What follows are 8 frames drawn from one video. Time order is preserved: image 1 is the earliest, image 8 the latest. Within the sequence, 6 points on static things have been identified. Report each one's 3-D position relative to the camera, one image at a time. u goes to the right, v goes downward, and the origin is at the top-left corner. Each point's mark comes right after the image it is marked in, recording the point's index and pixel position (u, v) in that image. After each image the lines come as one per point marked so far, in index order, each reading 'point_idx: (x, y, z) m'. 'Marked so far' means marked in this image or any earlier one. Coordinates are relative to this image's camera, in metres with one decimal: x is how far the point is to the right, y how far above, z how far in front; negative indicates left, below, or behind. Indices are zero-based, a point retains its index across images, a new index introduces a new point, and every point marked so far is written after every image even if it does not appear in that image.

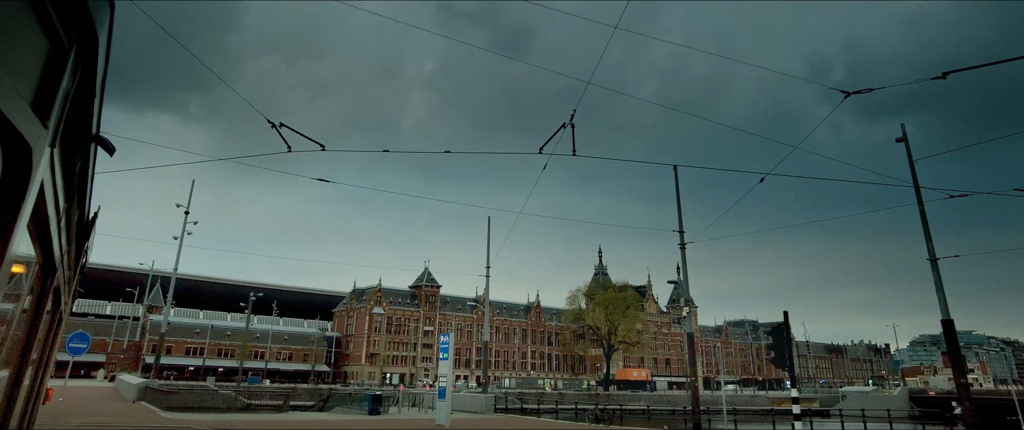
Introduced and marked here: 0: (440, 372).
0: (-1.8, -4.0, +17.3) m
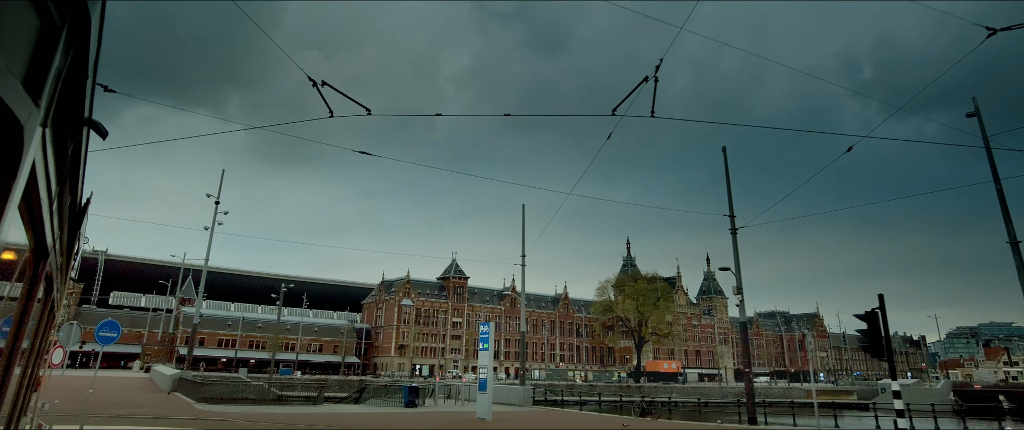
0: (-0.8, -3.7, +16.6) m
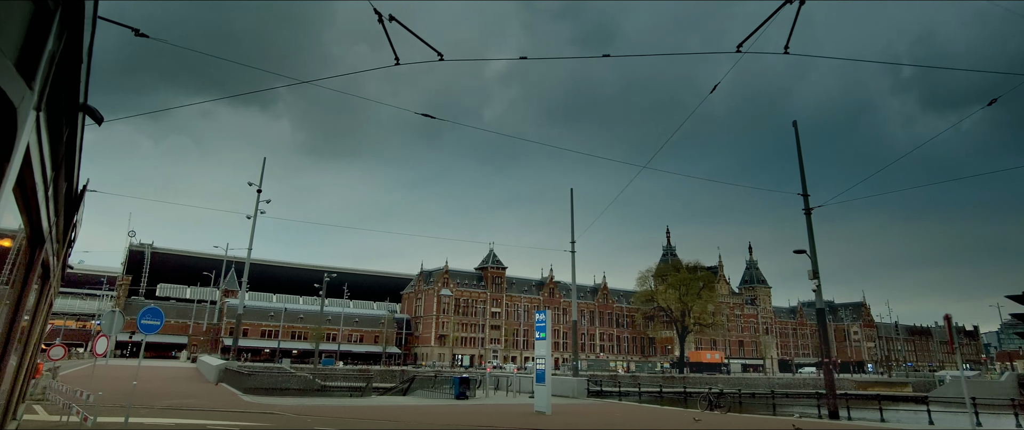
0: (+0.6, -3.2, +15.6) m
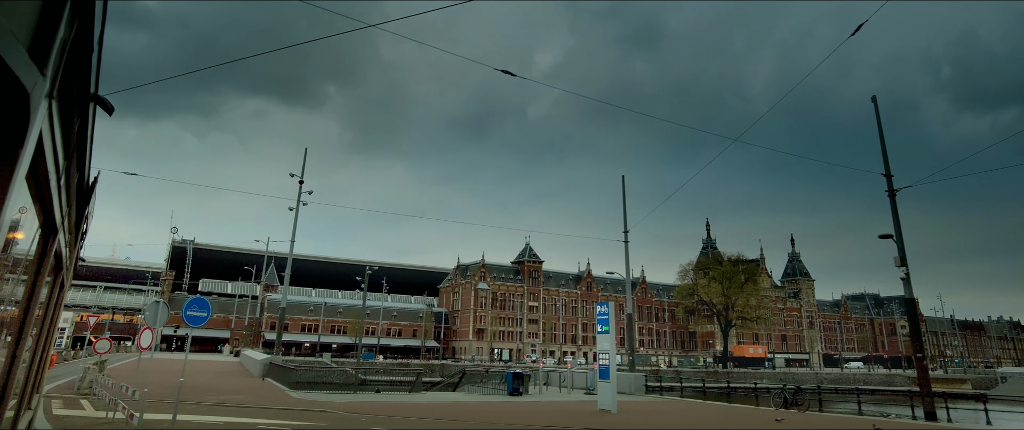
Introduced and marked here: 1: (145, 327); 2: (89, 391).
0: (+1.9, -2.9, +14.6) m
1: (-6.9, -2.2, +12.6) m
2: (-9.4, -3.9, +14.9) m
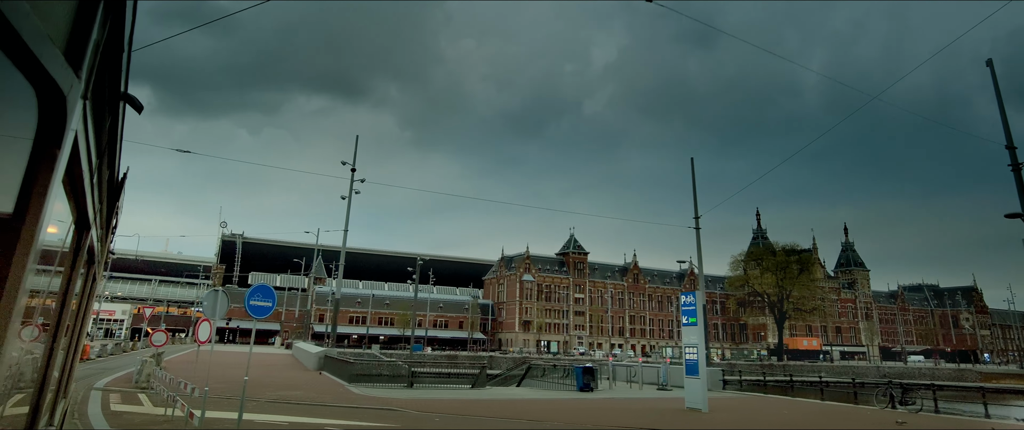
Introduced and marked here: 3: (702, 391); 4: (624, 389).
0: (+3.5, -2.5, +13.3) m
1: (-5.5, -1.9, +11.9) m
2: (-7.8, -3.6, +14.3) m
3: (+3.6, -3.4, +12.8) m
4: (+3.1, -4.9, +18.7) m
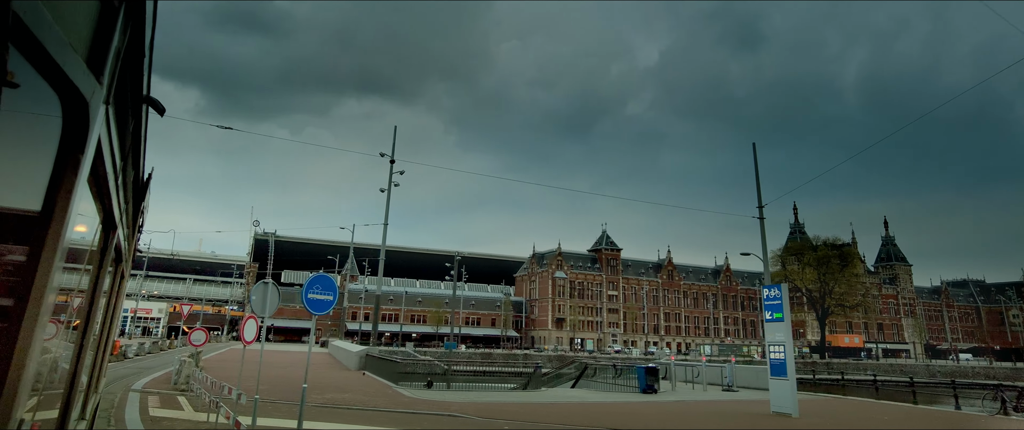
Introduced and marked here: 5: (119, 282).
0: (+4.7, -2.2, +12.0) m
1: (-4.4, -1.7, +10.9) m
2: (-6.6, -3.5, +13.5) m
3: (+4.8, -3.1, +11.5) m
4: (+4.5, -4.6, +17.4) m
5: (-7.1, -1.2, +12.1) m
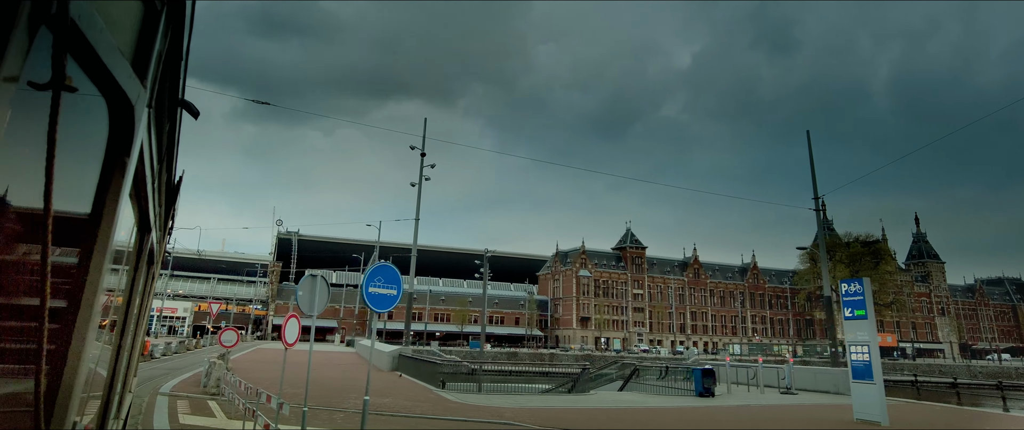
0: (+5.6, -2.0, +10.9) m
1: (-3.5, -1.5, +10.1) m
2: (-5.6, -3.3, +12.7) m
3: (+5.7, -2.9, +10.4) m
4: (+5.6, -4.3, +16.3) m
5: (-6.2, -1.1, +11.4) m
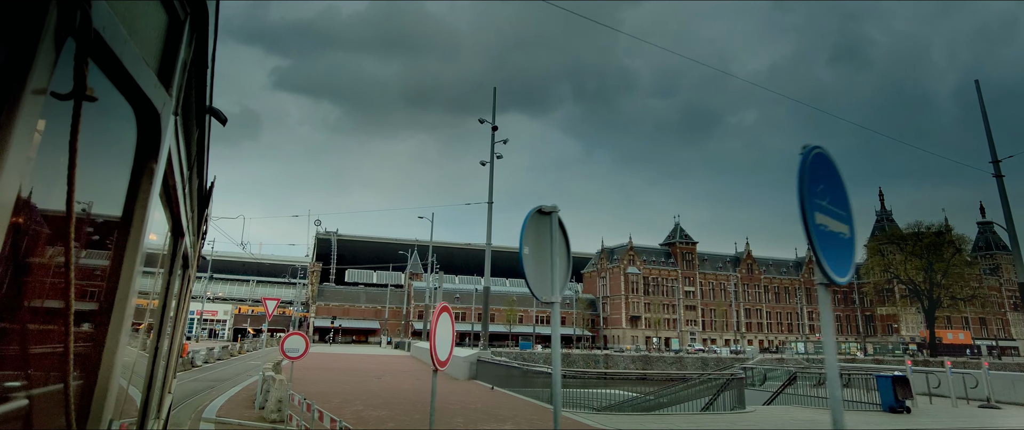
0: (+7.6, -1.3, +7.4) m
1: (-1.5, -1.0, +6.9) m
2: (-3.4, -2.8, +9.7) m
3: (+7.8, -2.2, +6.9) m
4: (+8.0, -3.7, +12.8) m
5: (-4.1, -0.6, +8.4) m
